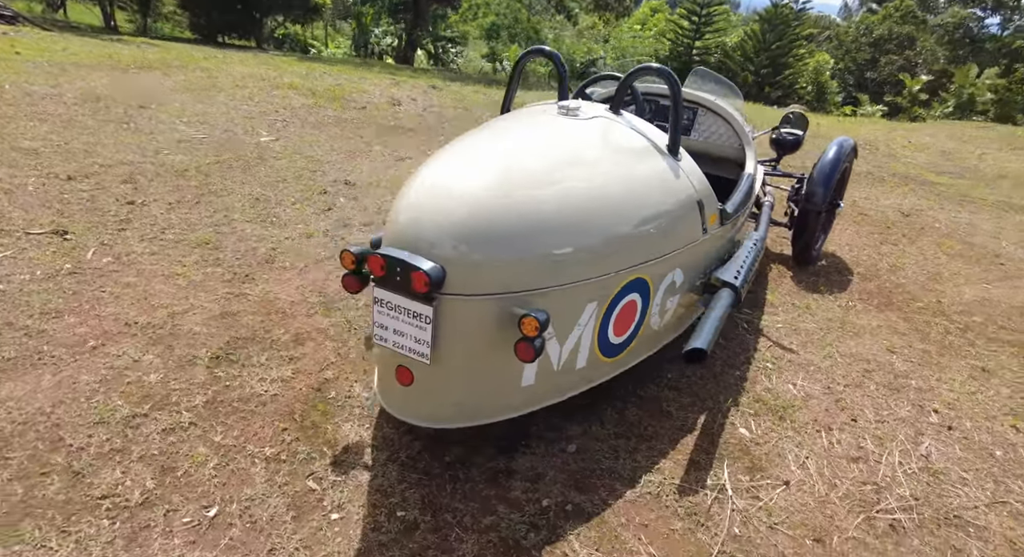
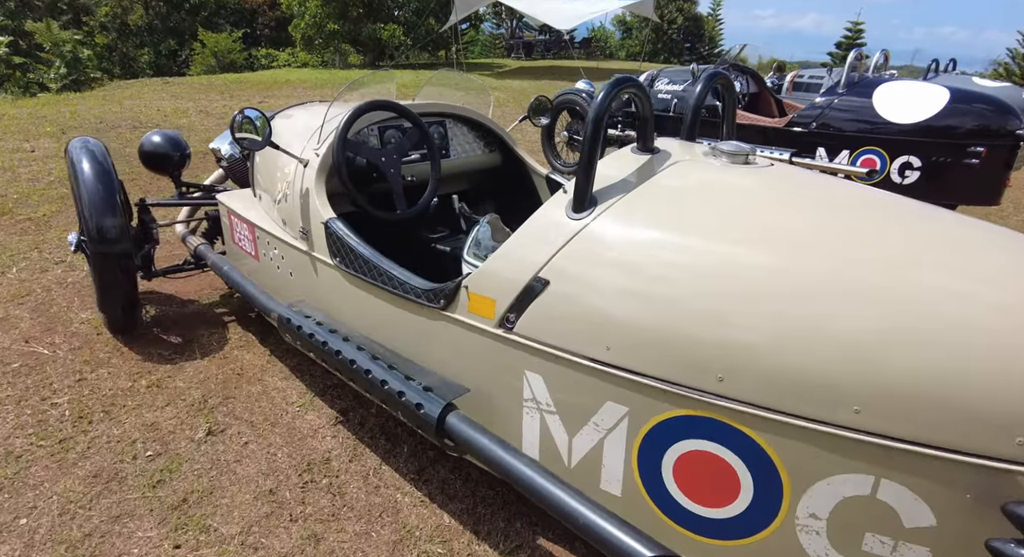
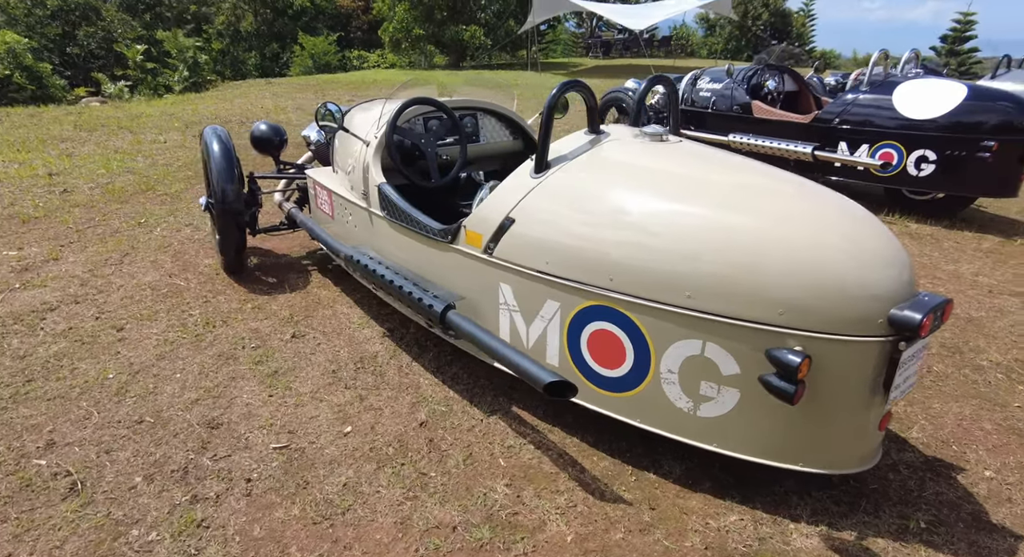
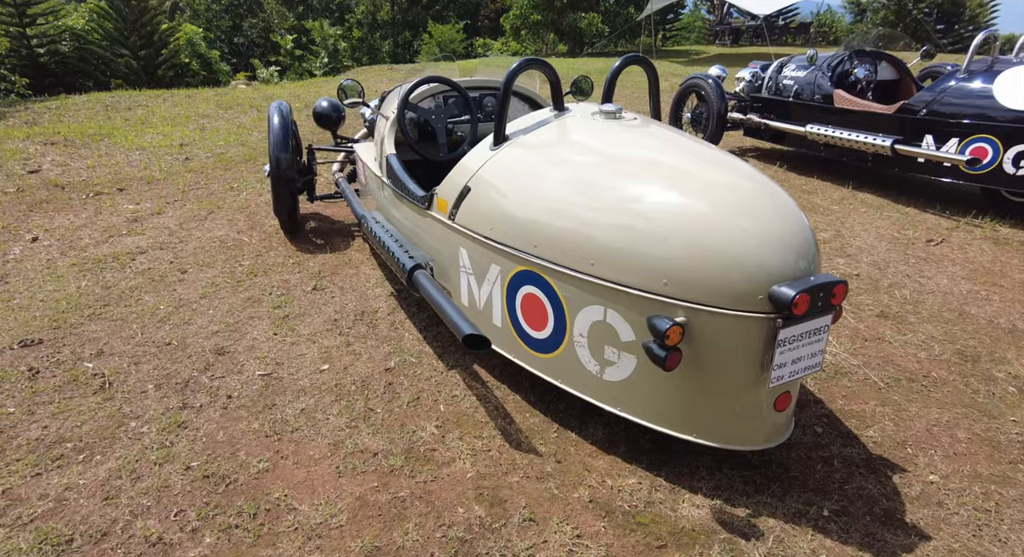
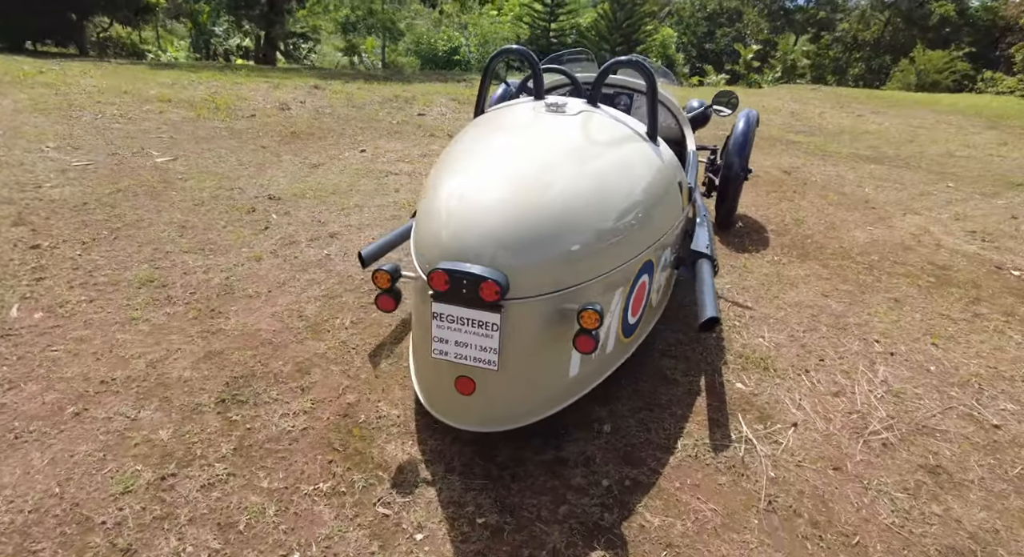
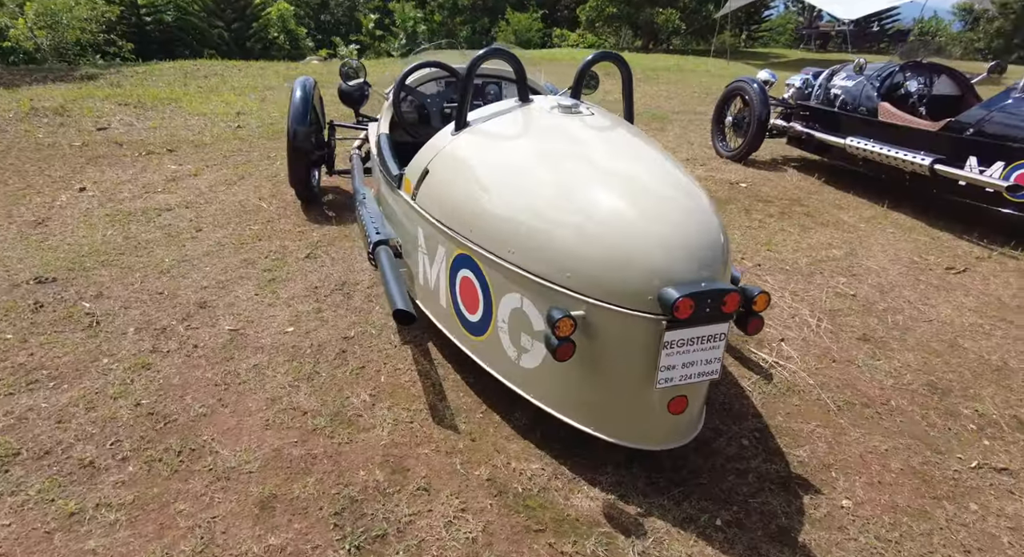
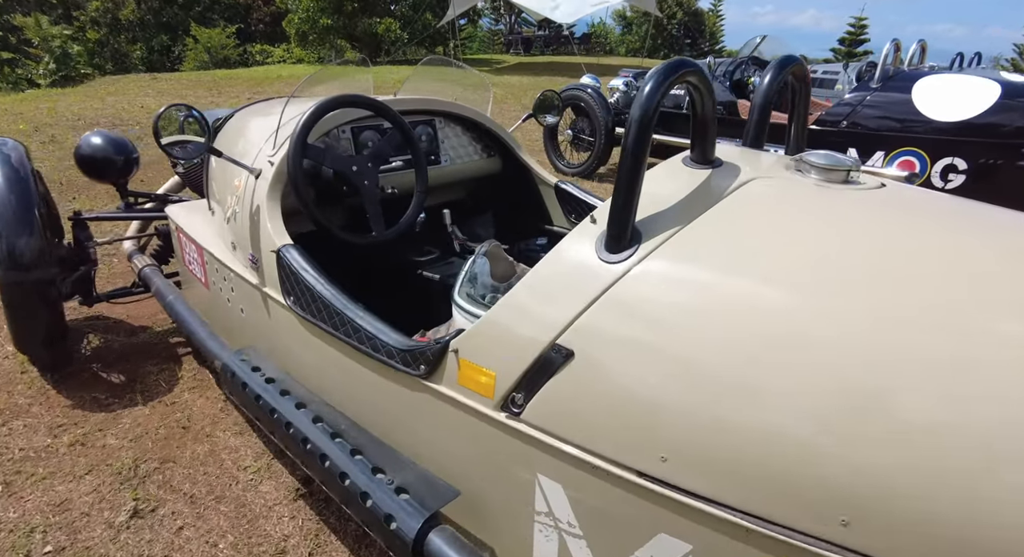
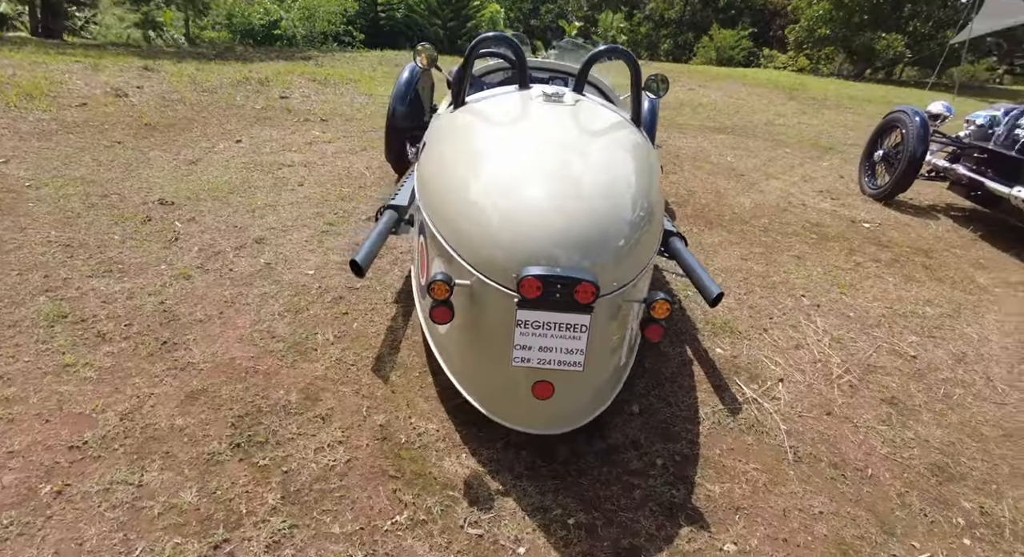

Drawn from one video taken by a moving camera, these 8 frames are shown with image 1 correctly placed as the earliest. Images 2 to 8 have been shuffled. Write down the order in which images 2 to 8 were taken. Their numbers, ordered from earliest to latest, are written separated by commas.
5, 8, 6, 4, 3, 2, 7
